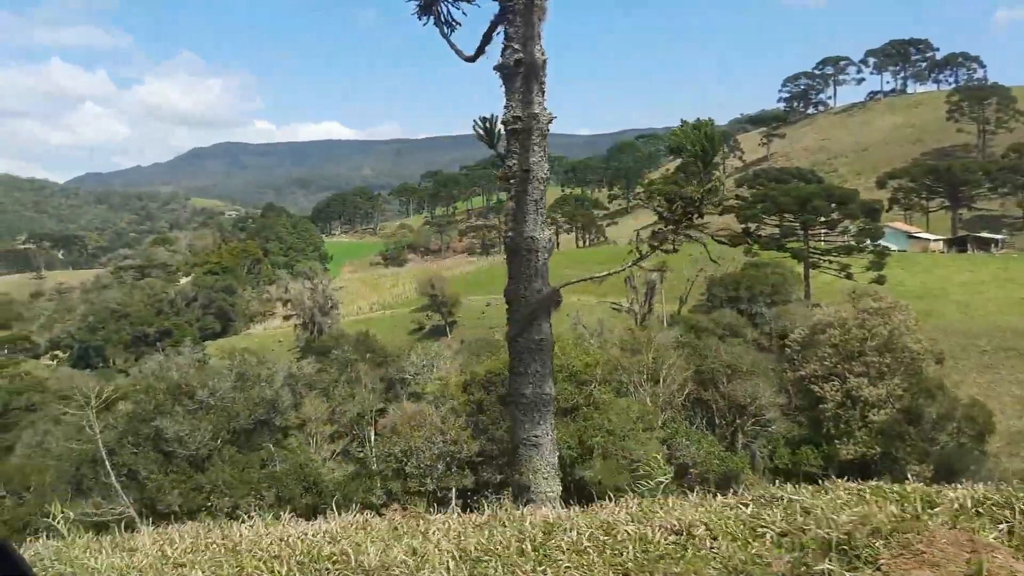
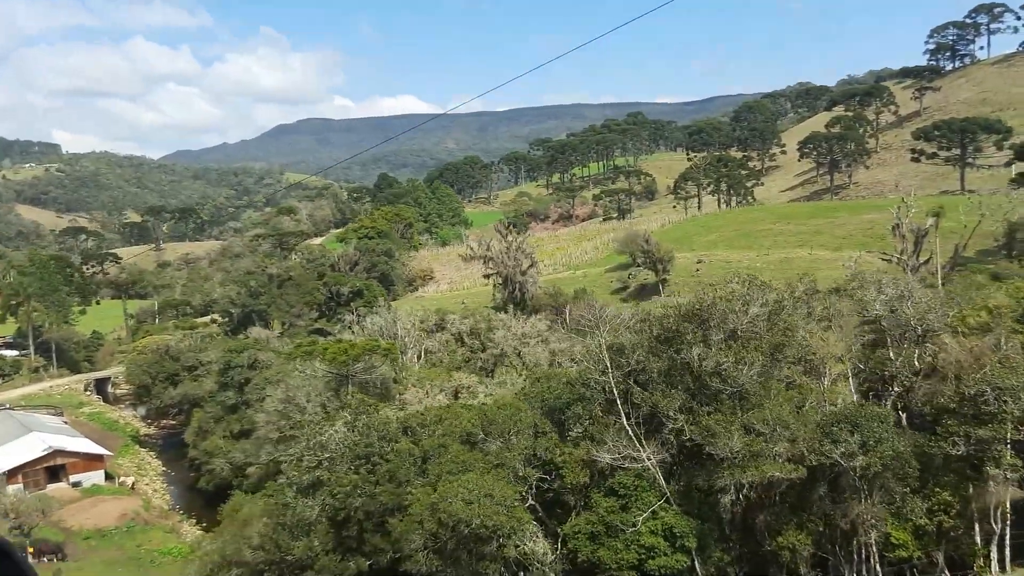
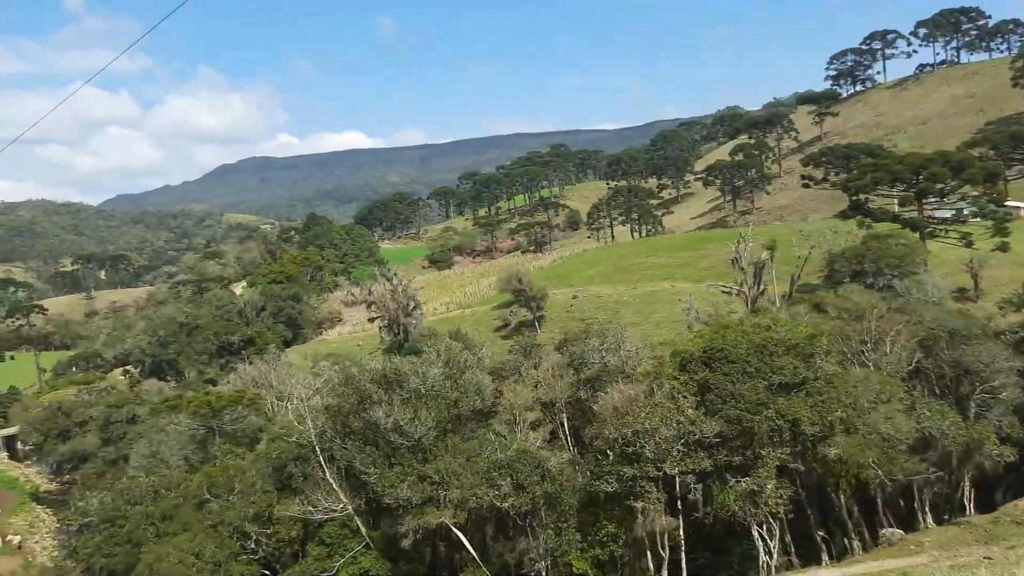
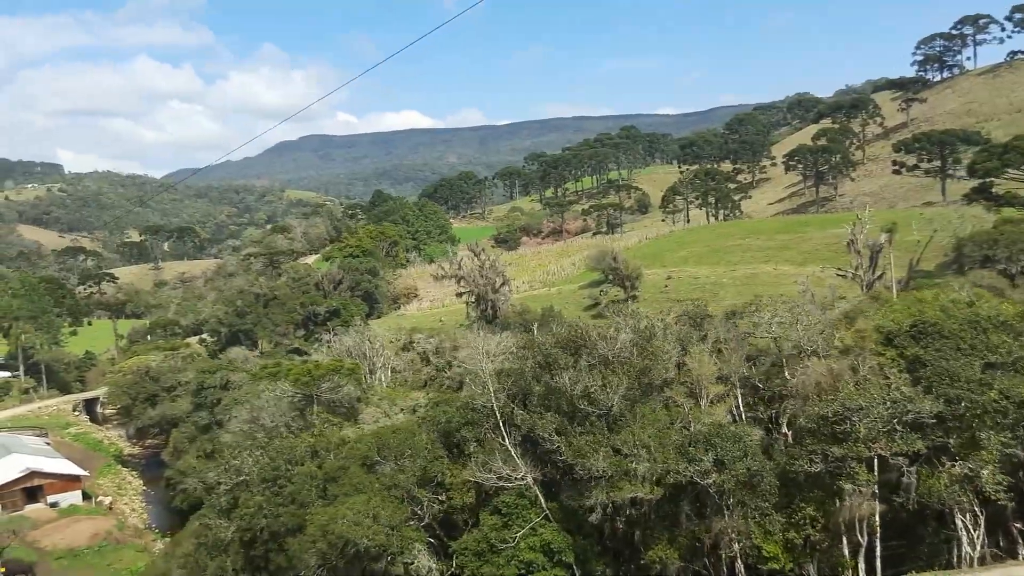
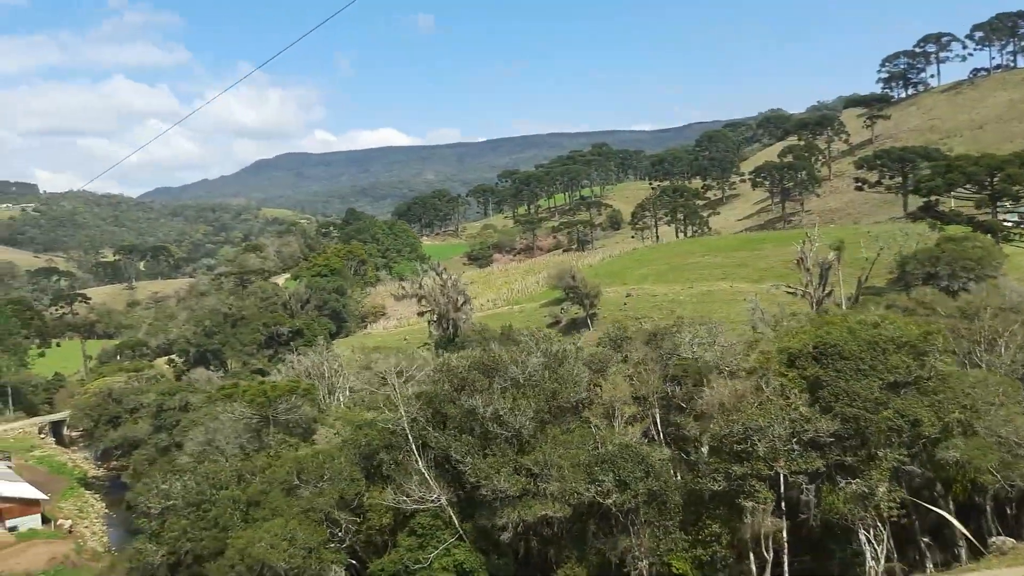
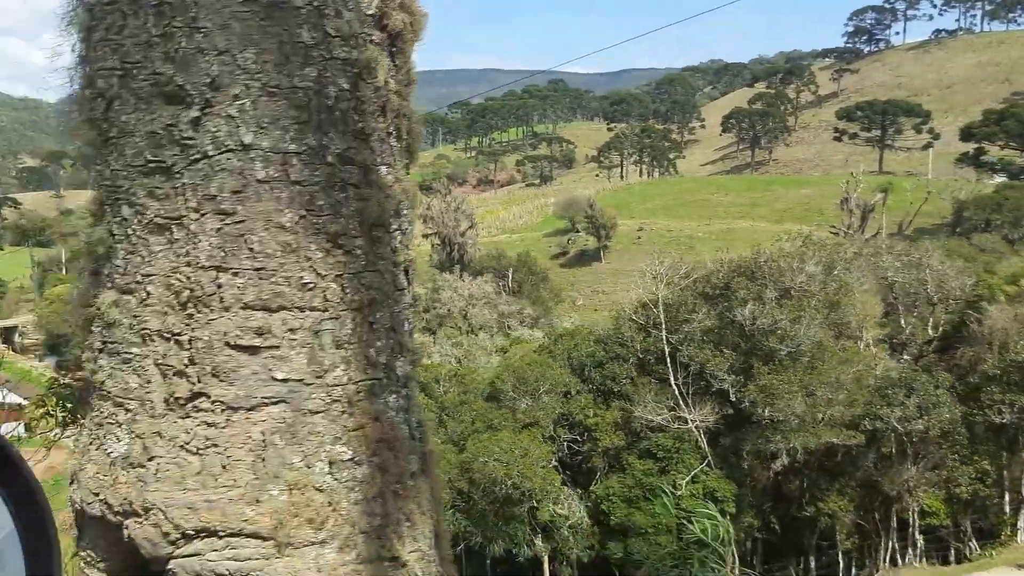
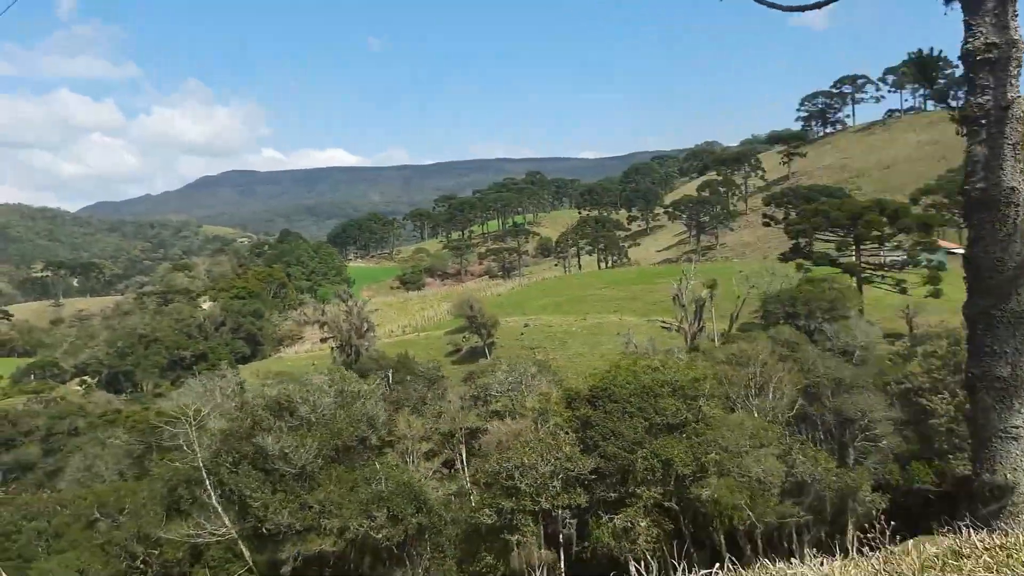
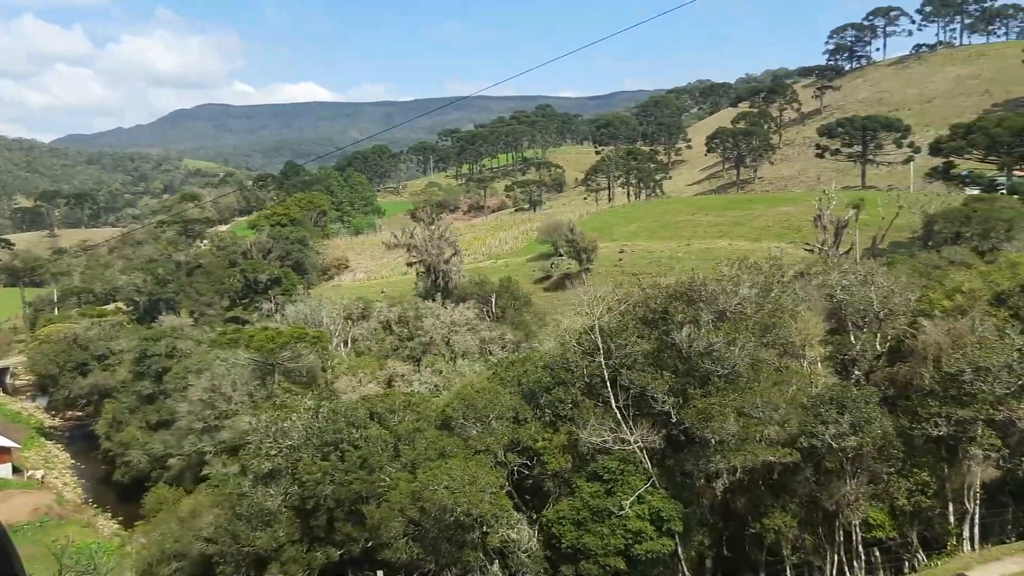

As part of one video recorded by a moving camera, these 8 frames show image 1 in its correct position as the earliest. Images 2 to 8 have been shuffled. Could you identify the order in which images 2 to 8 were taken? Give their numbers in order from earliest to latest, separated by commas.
7, 3, 5, 4, 2, 8, 6
